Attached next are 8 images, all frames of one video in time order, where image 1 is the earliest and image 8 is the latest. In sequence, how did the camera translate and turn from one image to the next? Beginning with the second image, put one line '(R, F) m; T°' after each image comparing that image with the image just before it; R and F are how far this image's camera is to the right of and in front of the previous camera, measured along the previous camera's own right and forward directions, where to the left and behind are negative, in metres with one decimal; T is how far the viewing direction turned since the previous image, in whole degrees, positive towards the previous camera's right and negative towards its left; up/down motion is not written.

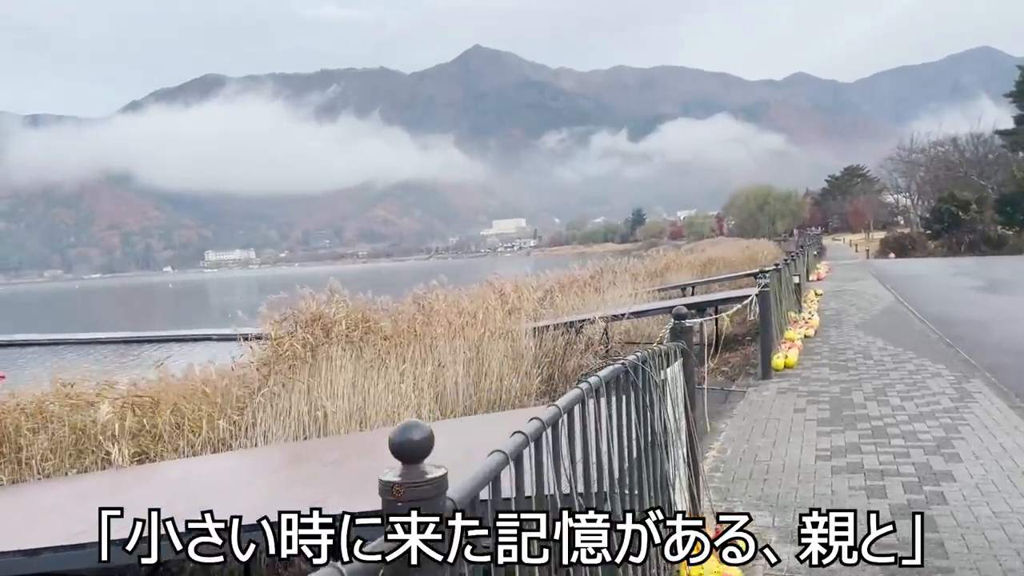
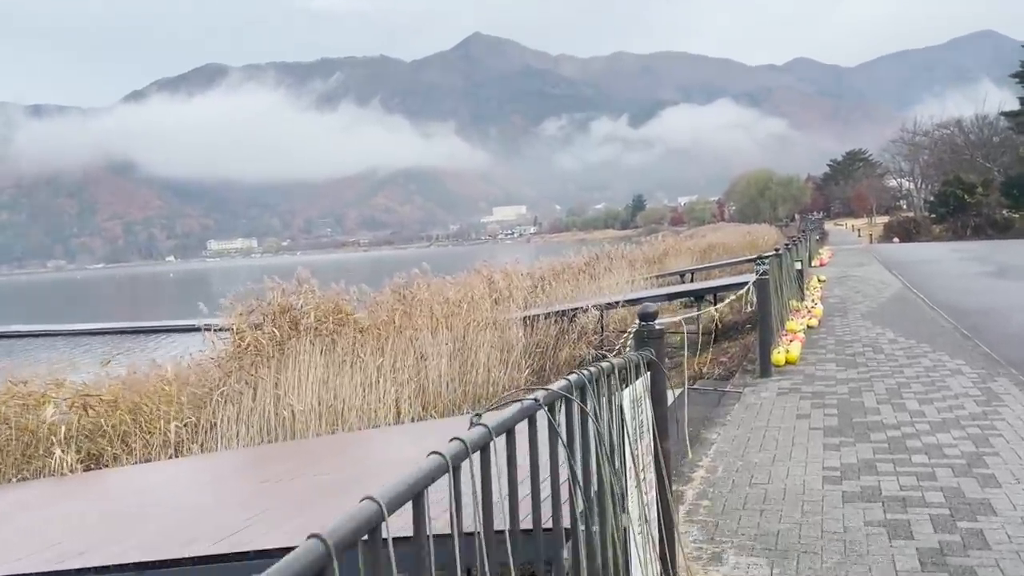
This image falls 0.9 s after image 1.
(+0.2, +0.6) m; 0°
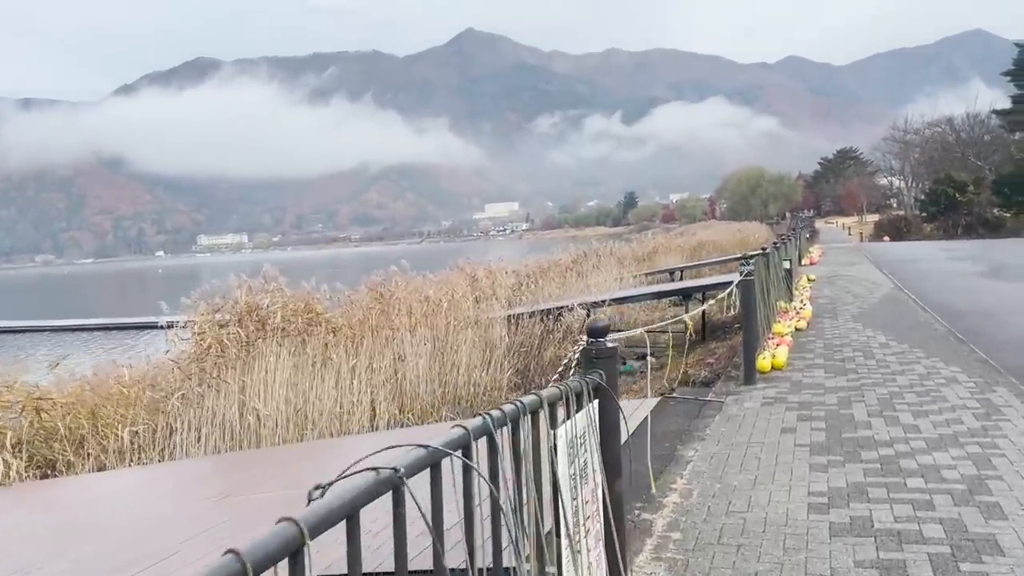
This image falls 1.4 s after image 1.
(+0.1, +0.3) m; +1°
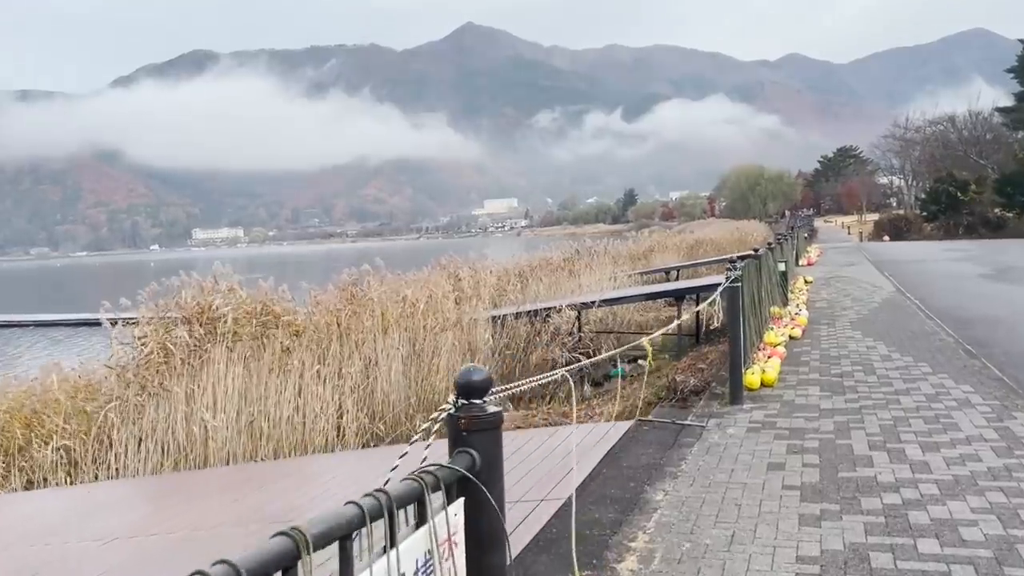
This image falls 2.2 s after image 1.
(+0.2, +0.5) m; 0°
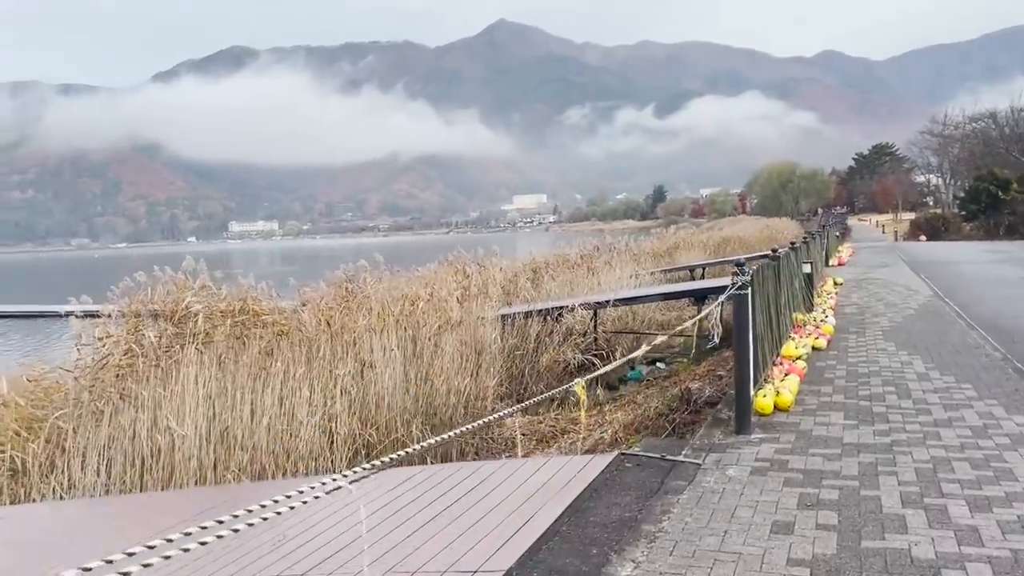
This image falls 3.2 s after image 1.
(+0.3, +0.6) m; -2°
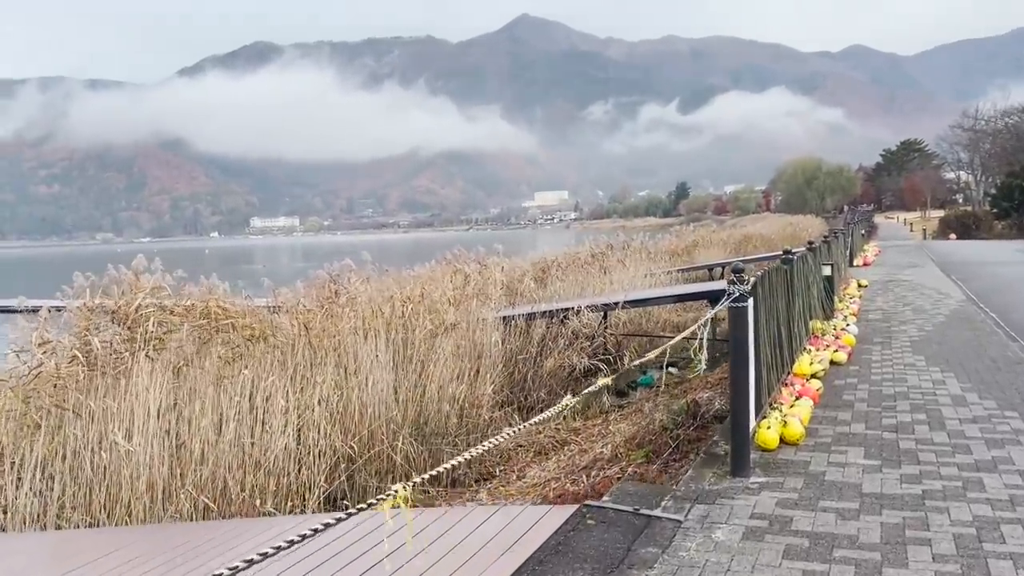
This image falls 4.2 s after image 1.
(+0.3, +0.6) m; -2°
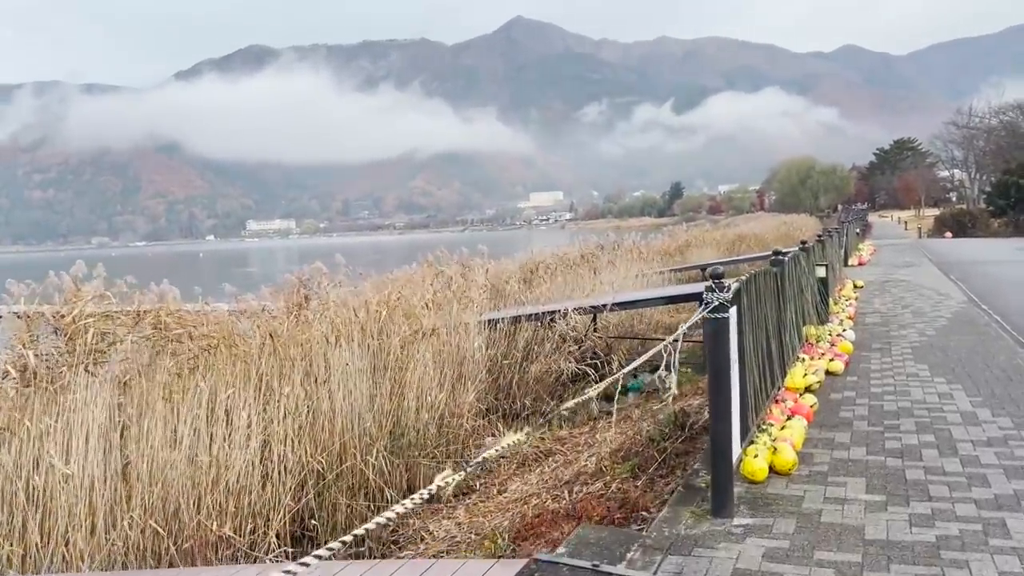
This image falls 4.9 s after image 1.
(+0.2, +0.4) m; 0°
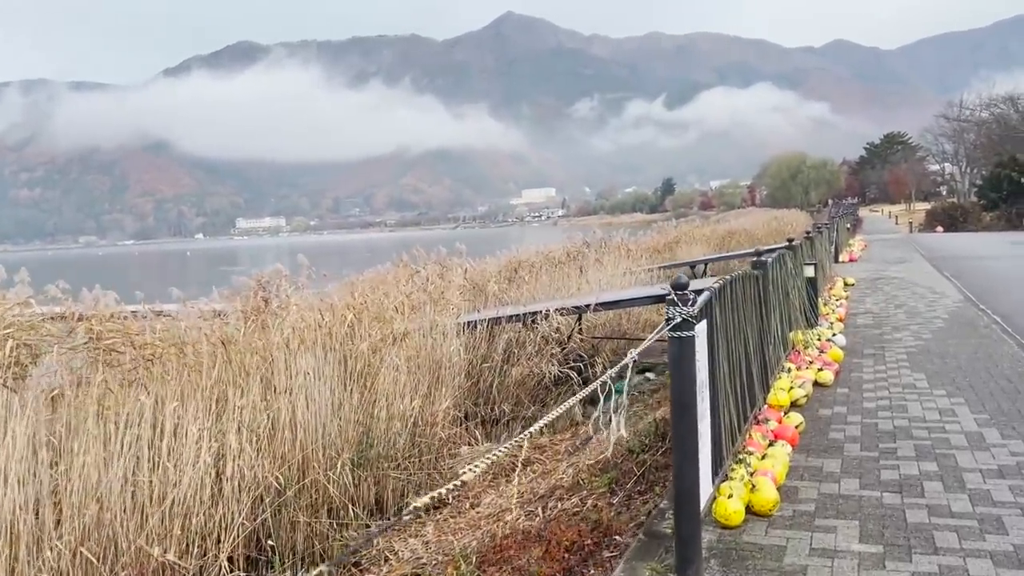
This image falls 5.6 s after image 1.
(+0.2, +0.4) m; +1°
